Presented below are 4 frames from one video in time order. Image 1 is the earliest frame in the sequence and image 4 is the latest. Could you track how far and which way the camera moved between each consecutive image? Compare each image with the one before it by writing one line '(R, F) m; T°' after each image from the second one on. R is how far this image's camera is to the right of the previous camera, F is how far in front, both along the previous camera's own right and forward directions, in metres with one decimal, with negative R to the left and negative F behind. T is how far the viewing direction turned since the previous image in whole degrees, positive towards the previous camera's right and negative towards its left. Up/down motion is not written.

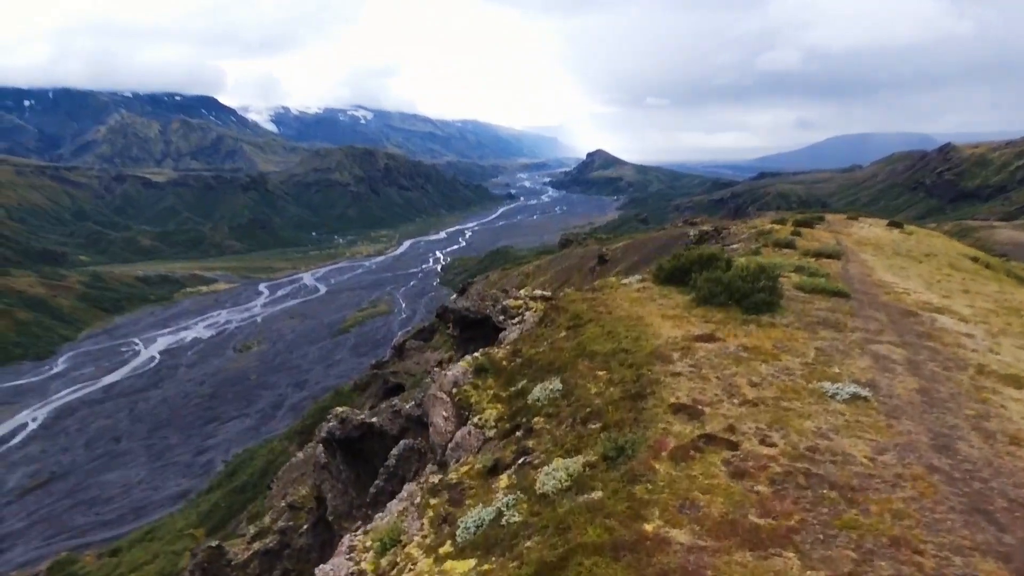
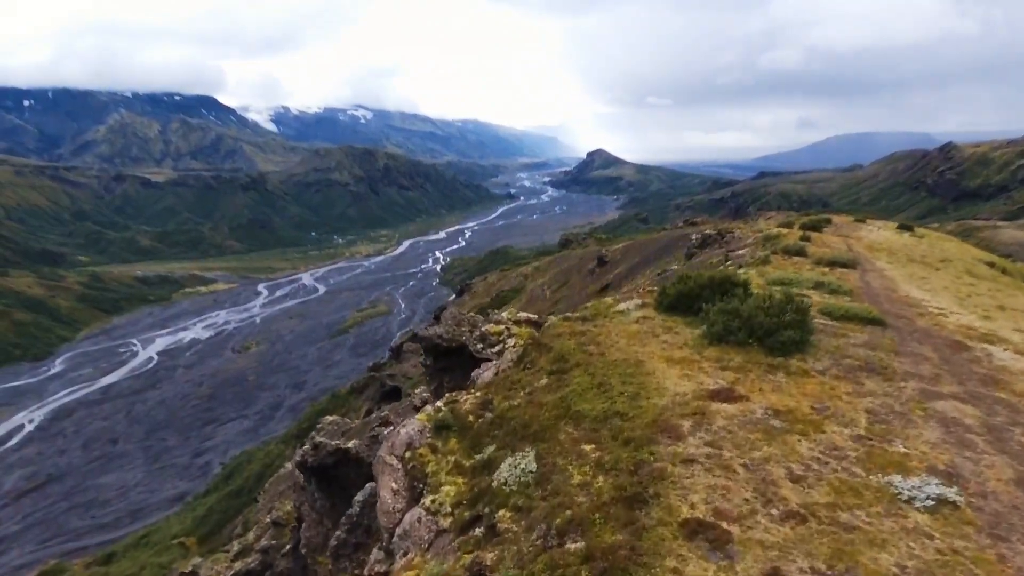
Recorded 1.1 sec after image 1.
(+0.3, +1.4) m; 0°
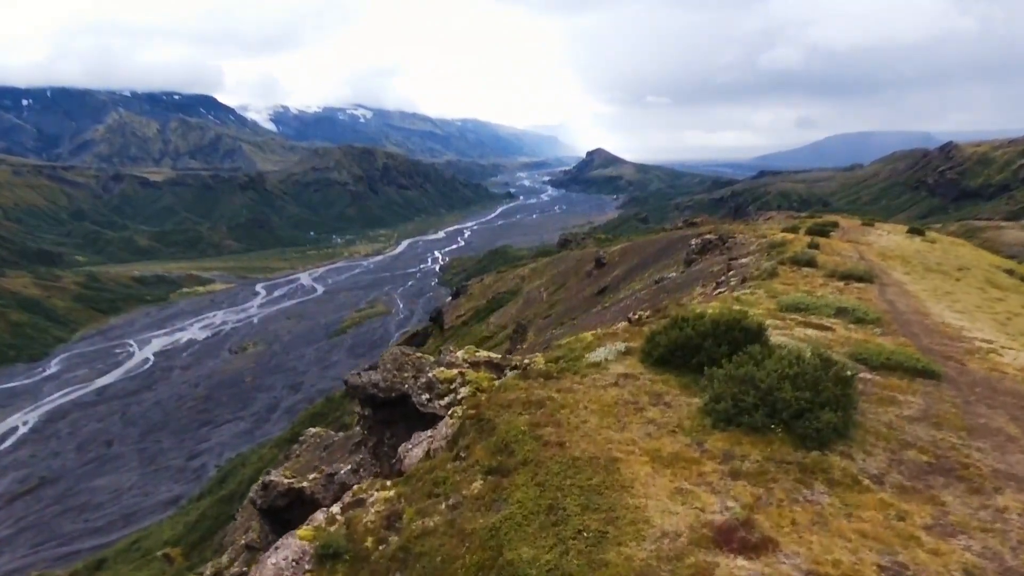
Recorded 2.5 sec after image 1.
(+0.5, +1.8) m; 0°
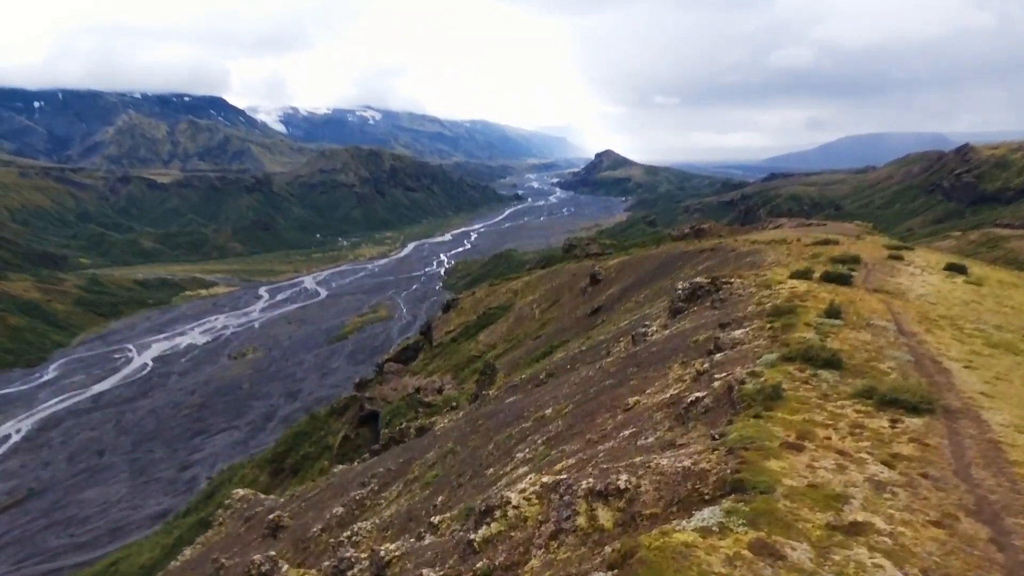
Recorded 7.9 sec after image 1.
(+2.5, +5.9) m; -1°
